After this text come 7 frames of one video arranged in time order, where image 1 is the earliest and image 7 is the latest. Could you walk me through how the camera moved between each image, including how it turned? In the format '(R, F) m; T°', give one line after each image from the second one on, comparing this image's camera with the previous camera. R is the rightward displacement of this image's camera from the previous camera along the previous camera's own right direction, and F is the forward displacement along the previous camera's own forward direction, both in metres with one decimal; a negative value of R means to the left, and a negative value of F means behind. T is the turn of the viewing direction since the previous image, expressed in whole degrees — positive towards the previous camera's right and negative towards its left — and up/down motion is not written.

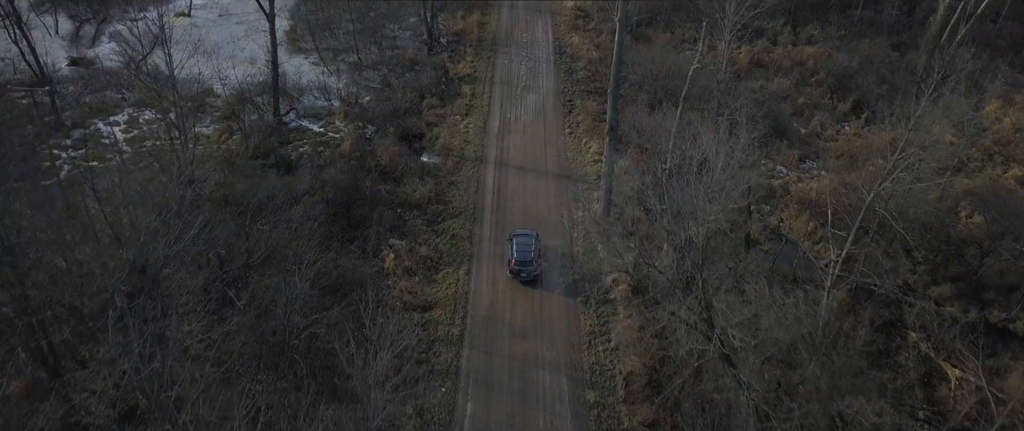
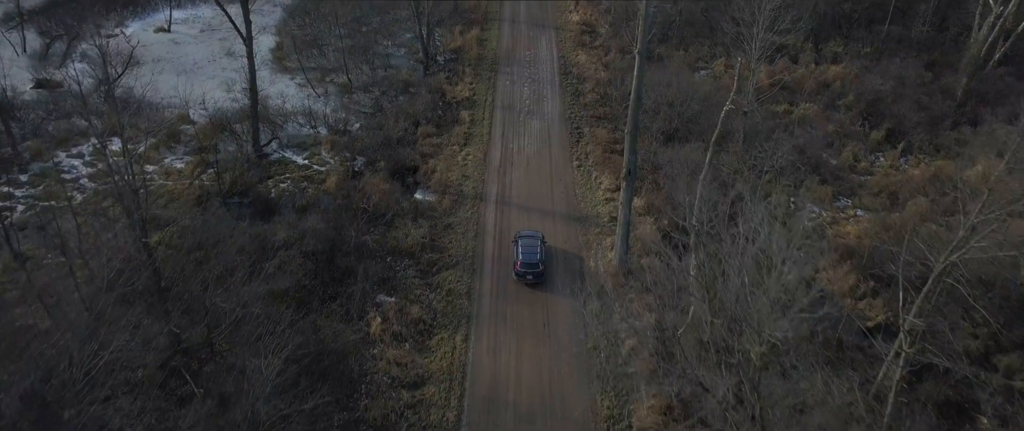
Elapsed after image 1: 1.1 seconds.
(-0.1, +3.5) m; 0°
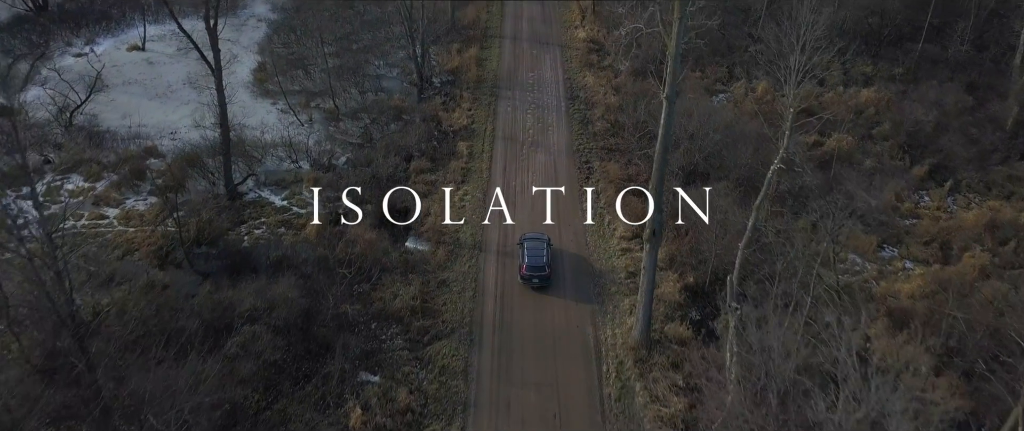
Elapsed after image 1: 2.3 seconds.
(-0.1, +3.7) m; 0°
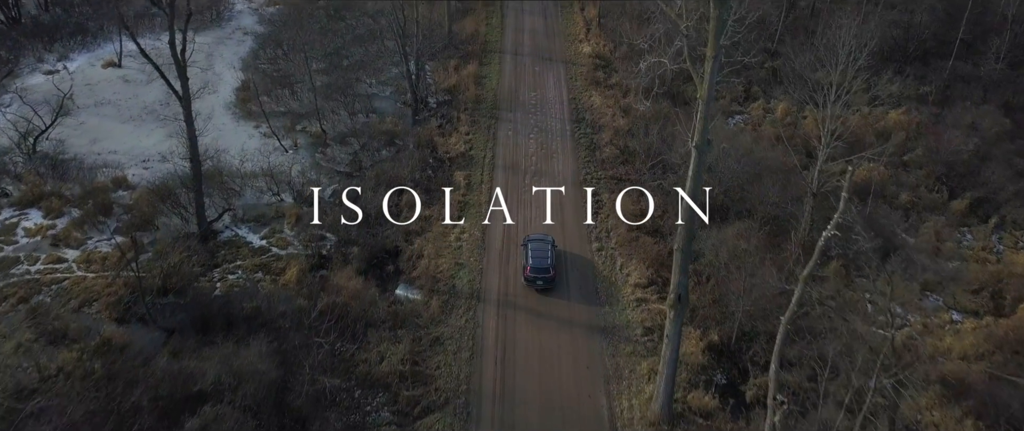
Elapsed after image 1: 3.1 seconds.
(-0.1, +2.9) m; 0°
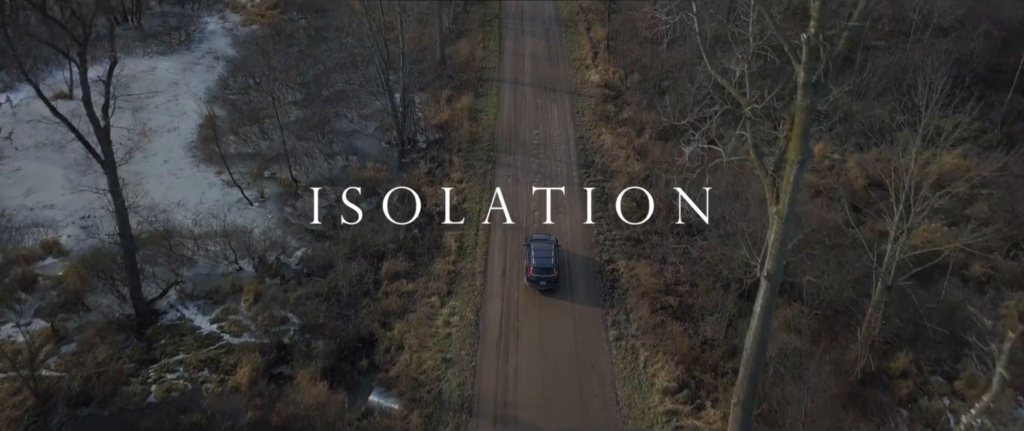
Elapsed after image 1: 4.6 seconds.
(0.0, +4.8) m; 0°
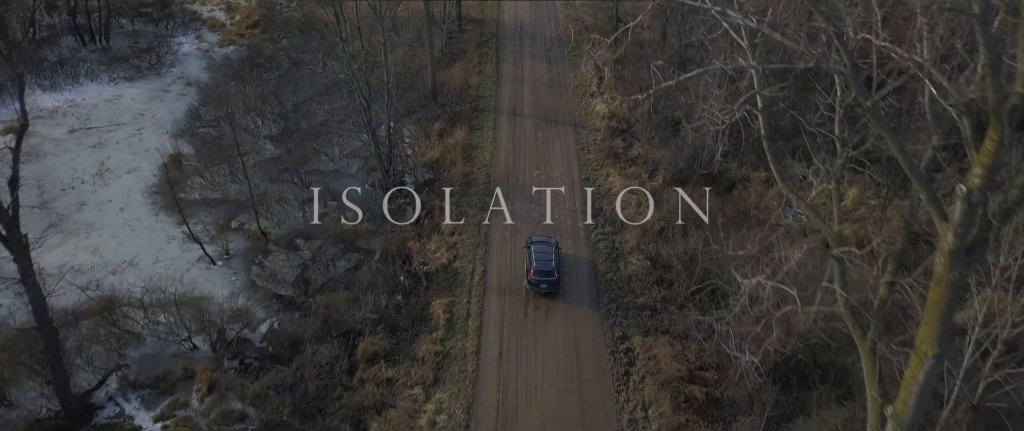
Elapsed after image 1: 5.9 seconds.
(+0.1, +3.7) m; 0°
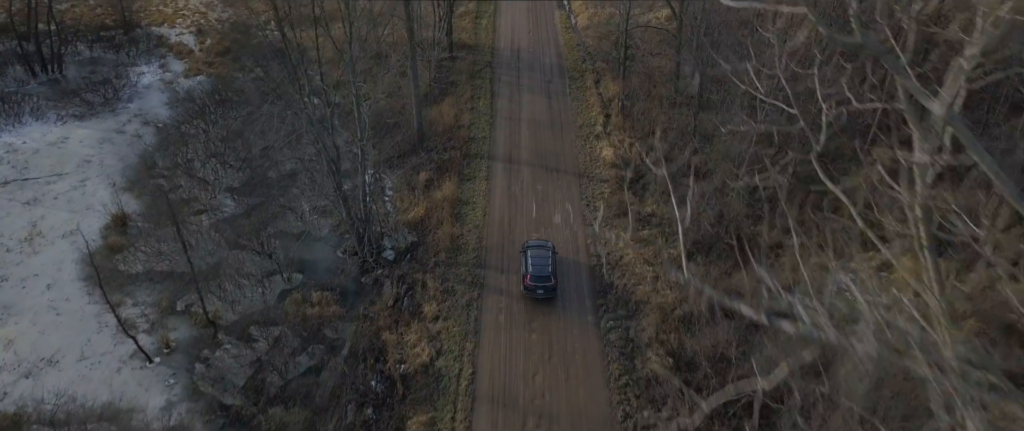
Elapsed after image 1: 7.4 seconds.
(+0.1, +4.5) m; 0°
